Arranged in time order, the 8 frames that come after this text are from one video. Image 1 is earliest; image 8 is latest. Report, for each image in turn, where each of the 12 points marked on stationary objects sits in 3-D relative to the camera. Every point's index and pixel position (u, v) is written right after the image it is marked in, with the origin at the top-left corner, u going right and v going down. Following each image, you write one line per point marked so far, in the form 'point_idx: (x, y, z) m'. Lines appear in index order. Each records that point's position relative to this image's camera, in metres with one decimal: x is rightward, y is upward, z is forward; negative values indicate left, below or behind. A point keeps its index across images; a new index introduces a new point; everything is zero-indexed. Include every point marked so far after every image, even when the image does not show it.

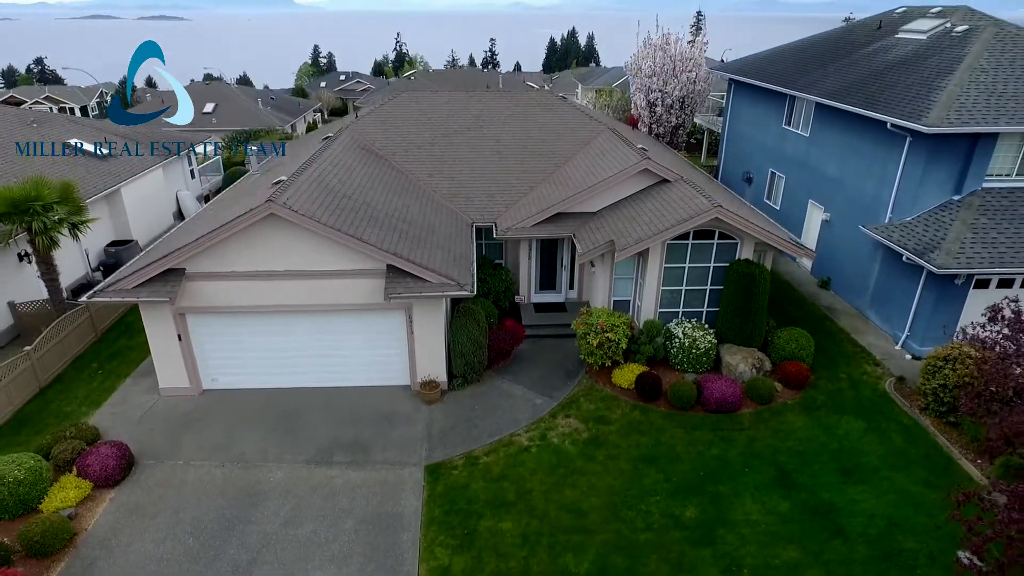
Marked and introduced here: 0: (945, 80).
0: (+10.0, +4.9, +14.2) m
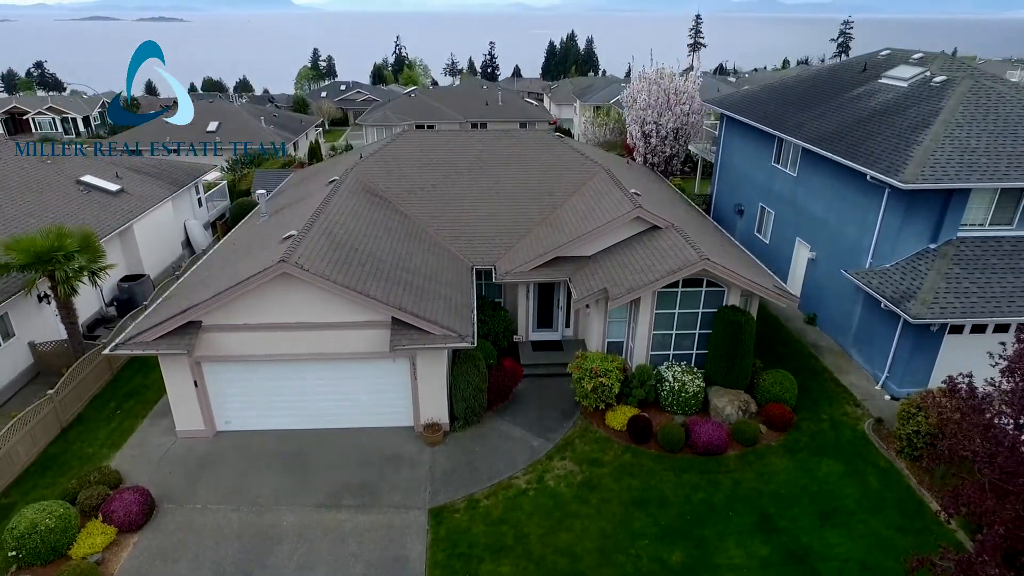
0: (+10.0, +3.8, +14.9) m
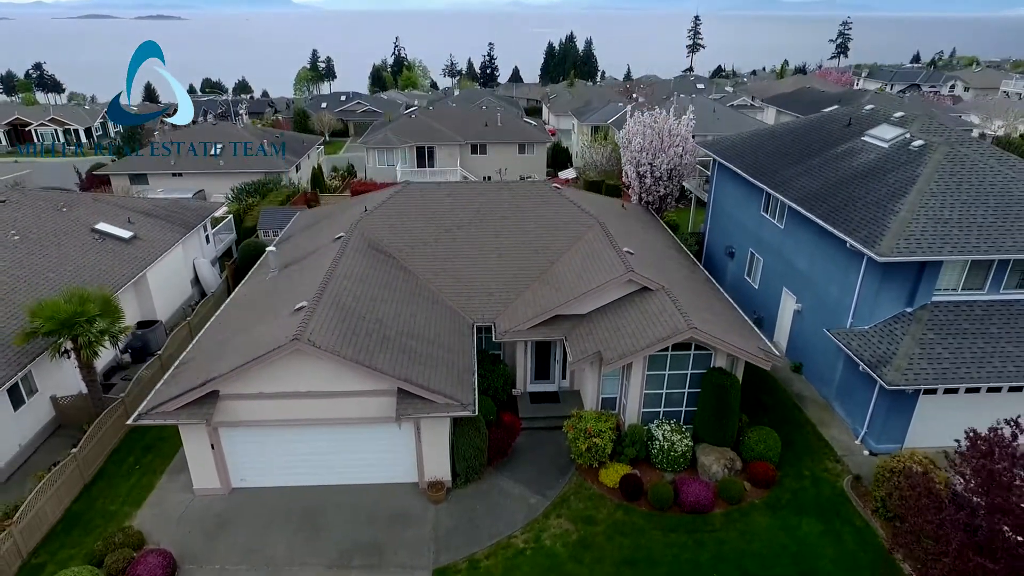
0: (+10.0, +2.2, +15.8) m
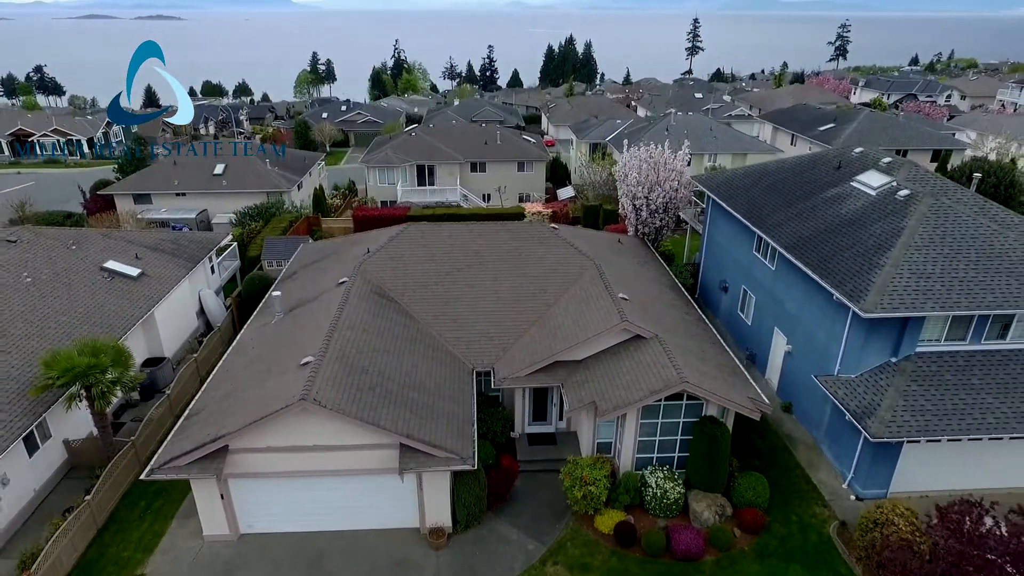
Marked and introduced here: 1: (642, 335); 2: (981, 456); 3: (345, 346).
0: (+9.9, +0.9, +16.3) m
1: (+3.6, -1.3, +17.2) m
2: (+12.3, -4.4, +16.0) m
3: (-4.3, -1.5, +15.9) m
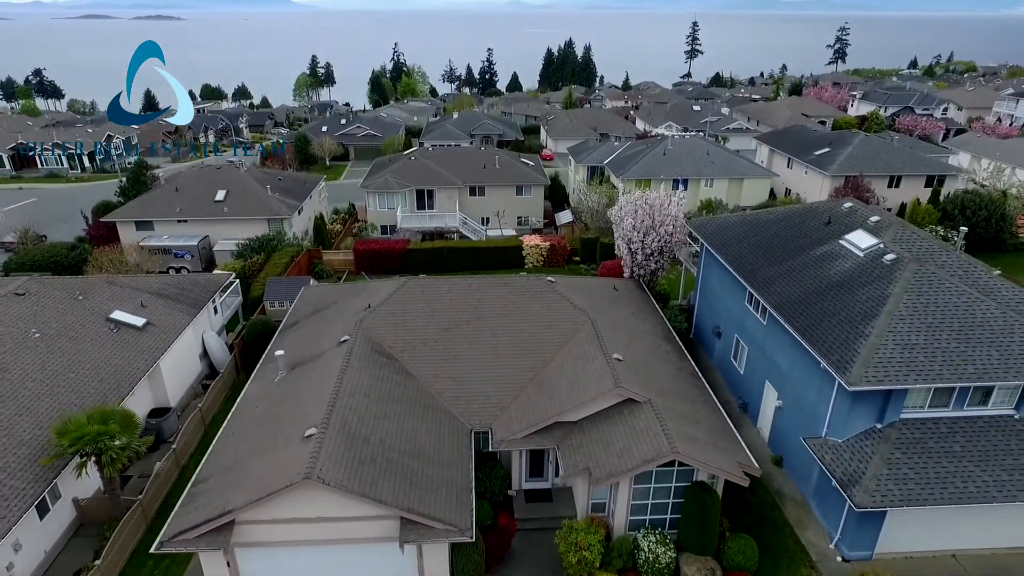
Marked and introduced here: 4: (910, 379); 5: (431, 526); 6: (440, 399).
0: (+9.8, -1.0, +16.9) m
1: (+3.6, -3.2, +17.7) m
2: (+12.2, -6.3, +16.6) m
3: (-4.4, -3.4, +16.4) m
4: (+10.1, -2.3, +15.6) m
5: (-2.0, -5.7, +14.7) m
6: (-2.2, -3.4, +18.8) m
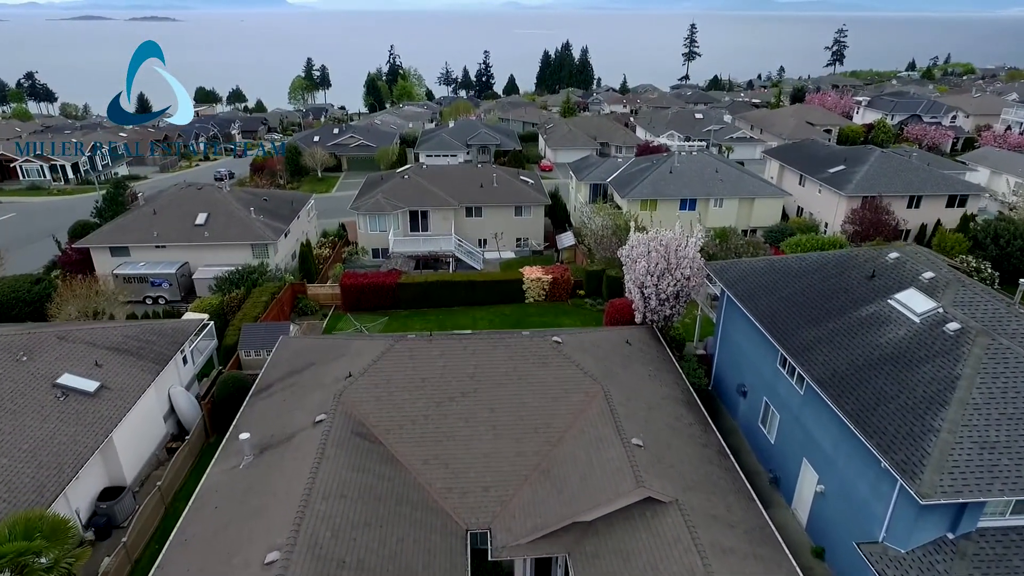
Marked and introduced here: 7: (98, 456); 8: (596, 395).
0: (+9.9, -2.9, +14.3) m
1: (+3.6, -5.1, +15.1) m
2: (+12.3, -8.2, +14.0) m
3: (-4.3, -5.4, +13.7) m
4: (+10.2, -4.3, +13.0) m
5: (-1.9, -7.7, +12.0) m
6: (-2.2, -5.4, +16.1) m
7: (-13.1, -5.4, +19.4) m
8: (+2.4, -3.1, +18.2) m
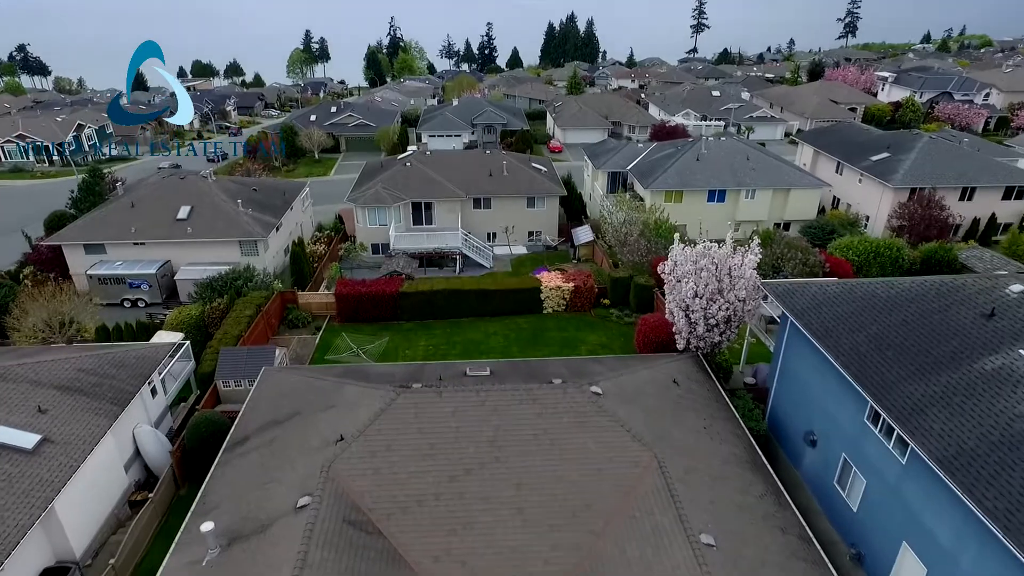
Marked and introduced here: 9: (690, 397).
0: (+10.6, -4.2, +10.6) m
1: (+4.4, -6.3, +11.5) m
2: (+13.0, -9.5, +10.5) m
3: (-3.6, -6.6, +10.2) m
4: (+10.9, -5.5, +9.4) m
5: (-1.1, -9.0, +8.6) m
6: (-1.4, -6.5, +12.6) m
7: (-12.4, -6.4, +15.9) m
8: (+3.2, -4.2, +14.6) m
9: (+5.4, -3.2, +18.5) m
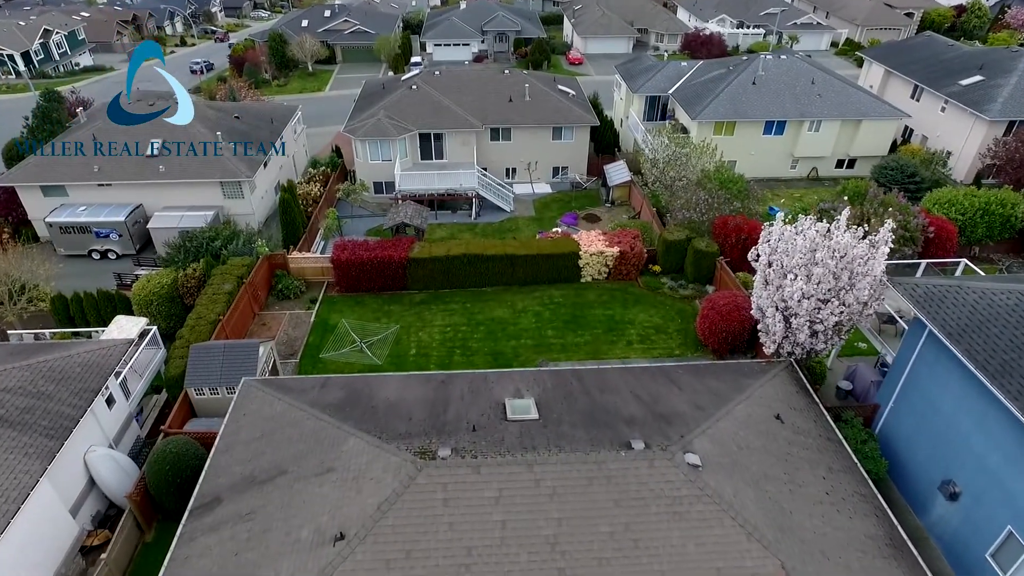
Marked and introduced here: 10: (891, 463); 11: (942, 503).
0: (+11.8, -5.5, +6.3) m
1: (+5.5, -7.5, +7.6) m
2: (+14.2, -10.8, +7.0) m
3: (-2.5, -7.9, +6.4) m
4: (+12.1, -7.1, +5.3) m
5: (0.0, -10.5, +5.1) m
6: (-0.3, -7.5, +8.8) m
7: (-11.2, -6.8, +12.1) m
8: (+4.4, -5.0, +10.3) m
9: (+6.6, -3.4, +14.0) m
10: (+10.3, -4.6, +16.8) m
11: (+10.4, -5.2, +14.9) m
